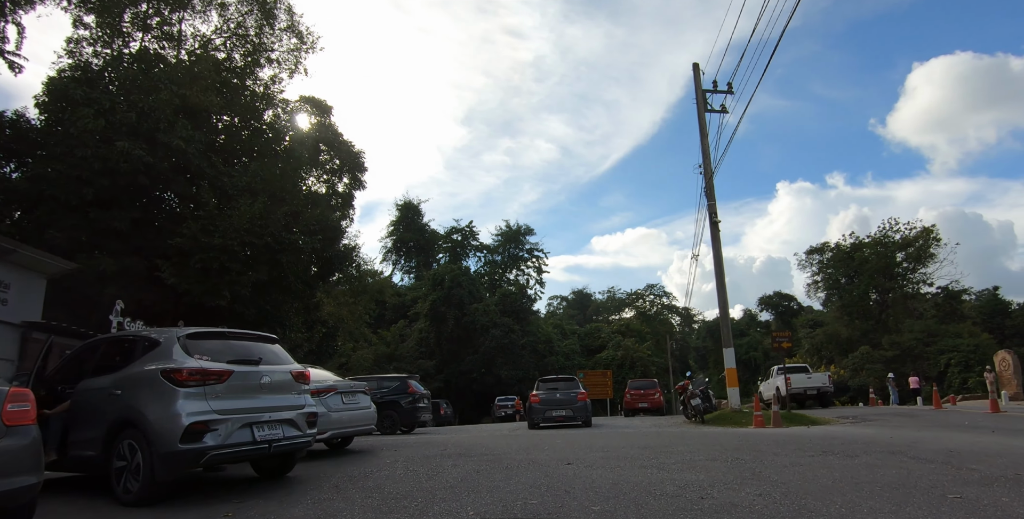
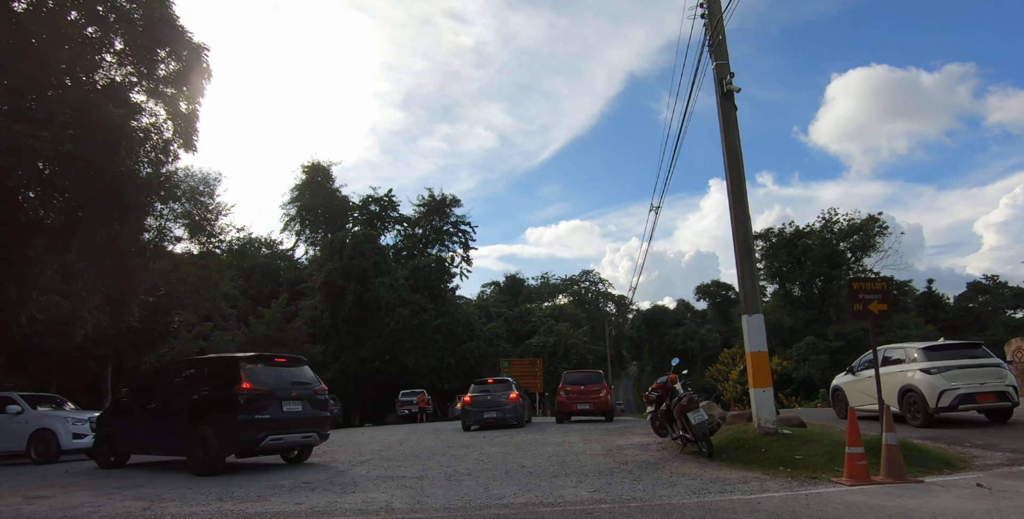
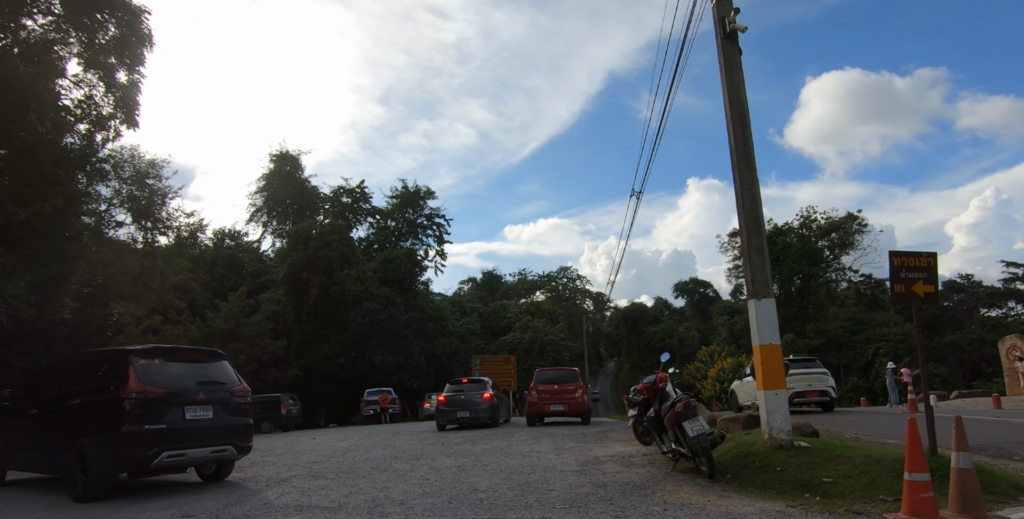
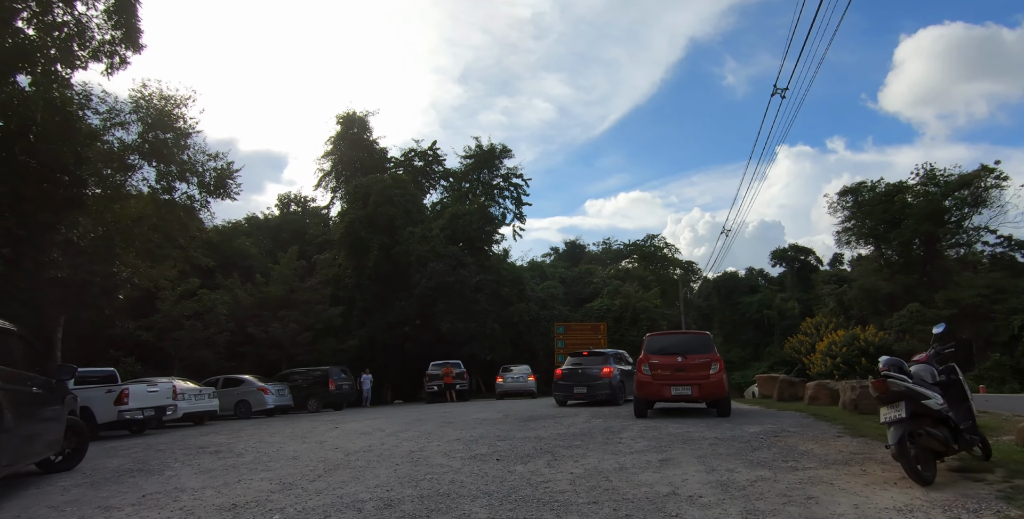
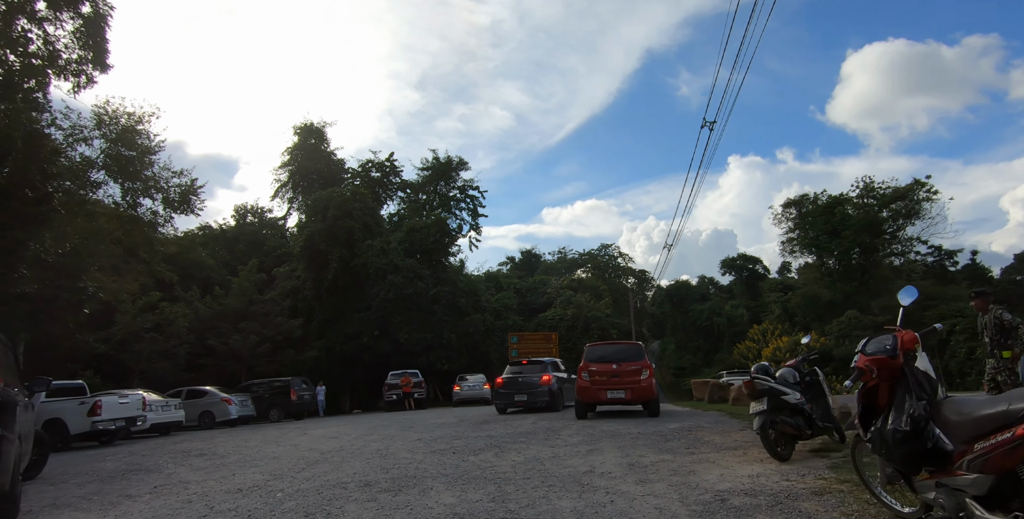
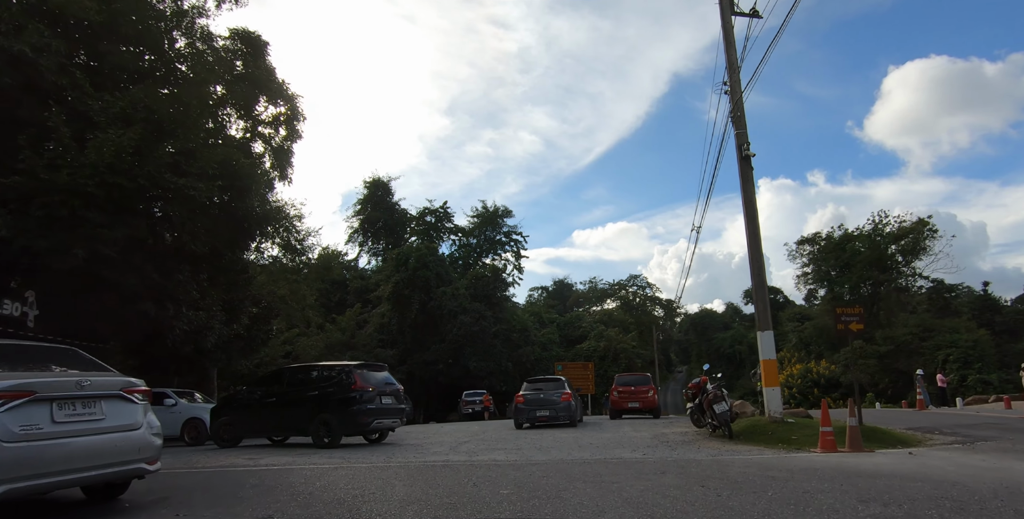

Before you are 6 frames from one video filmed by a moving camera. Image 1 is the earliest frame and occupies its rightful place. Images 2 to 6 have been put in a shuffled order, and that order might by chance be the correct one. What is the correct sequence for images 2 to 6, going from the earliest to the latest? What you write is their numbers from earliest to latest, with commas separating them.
6, 2, 3, 5, 4
